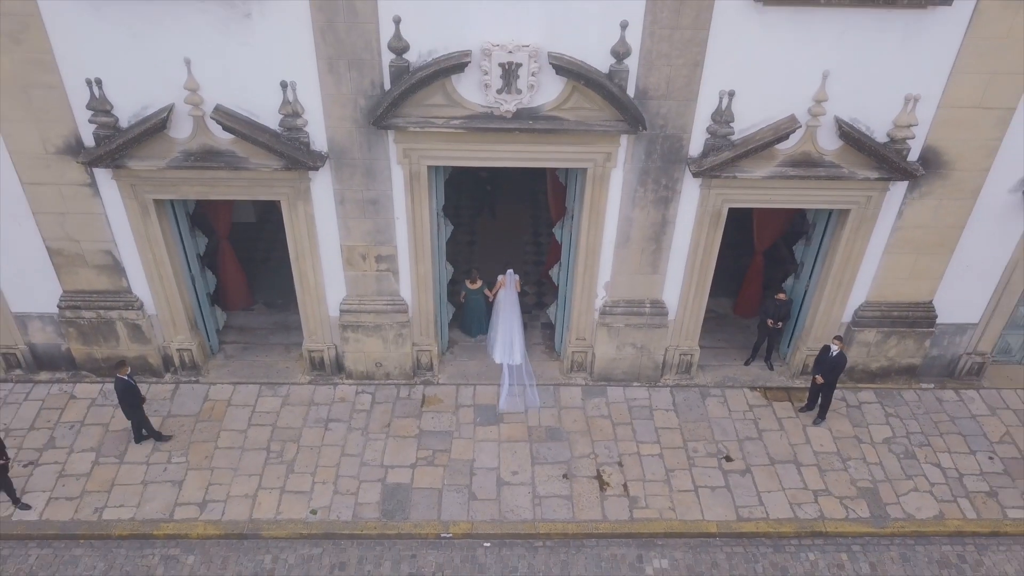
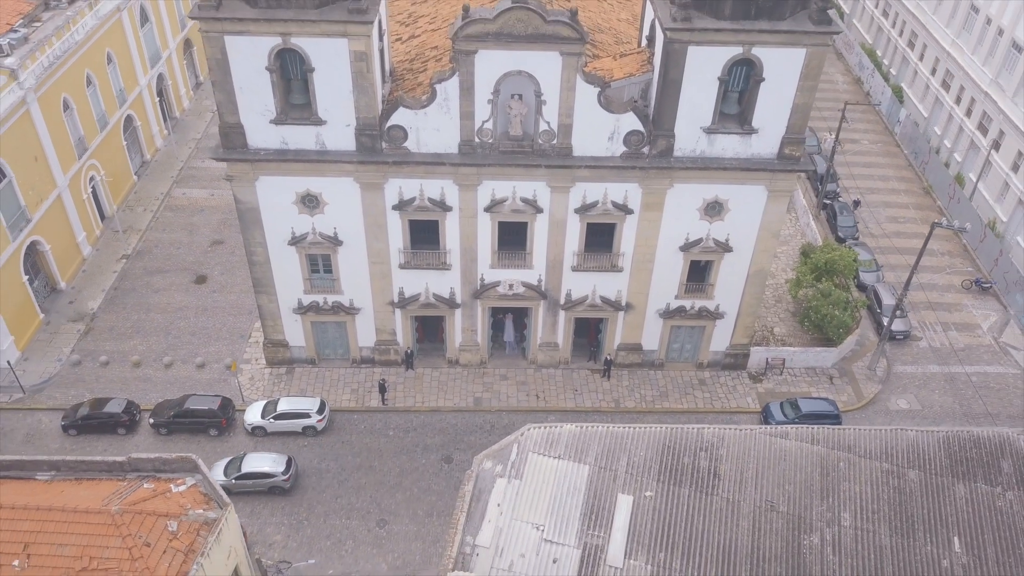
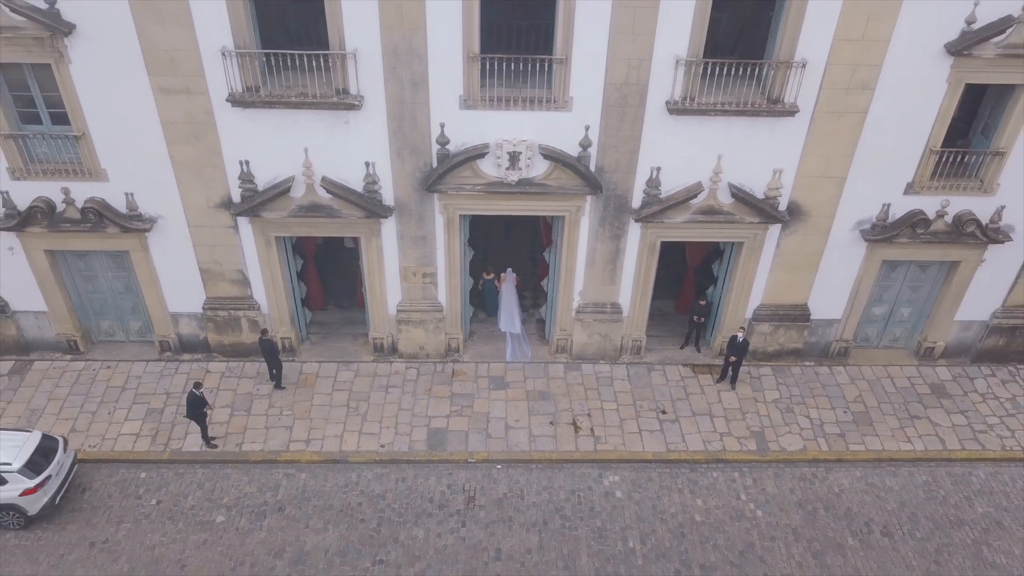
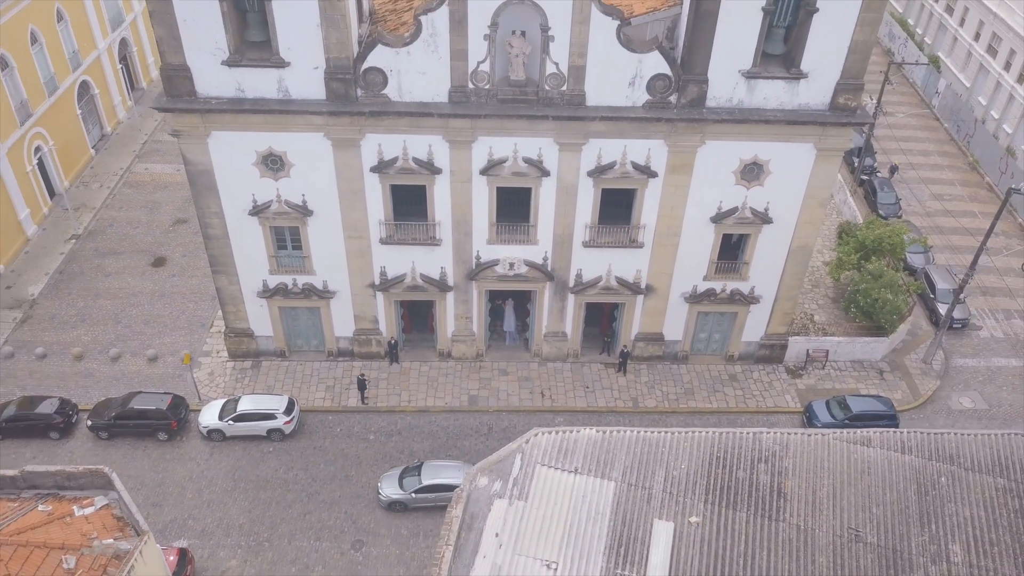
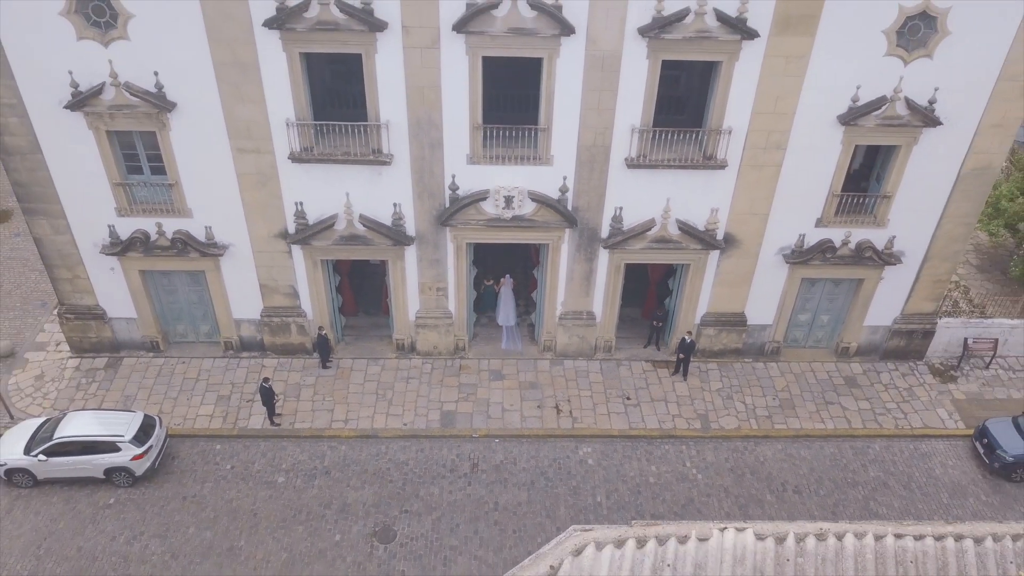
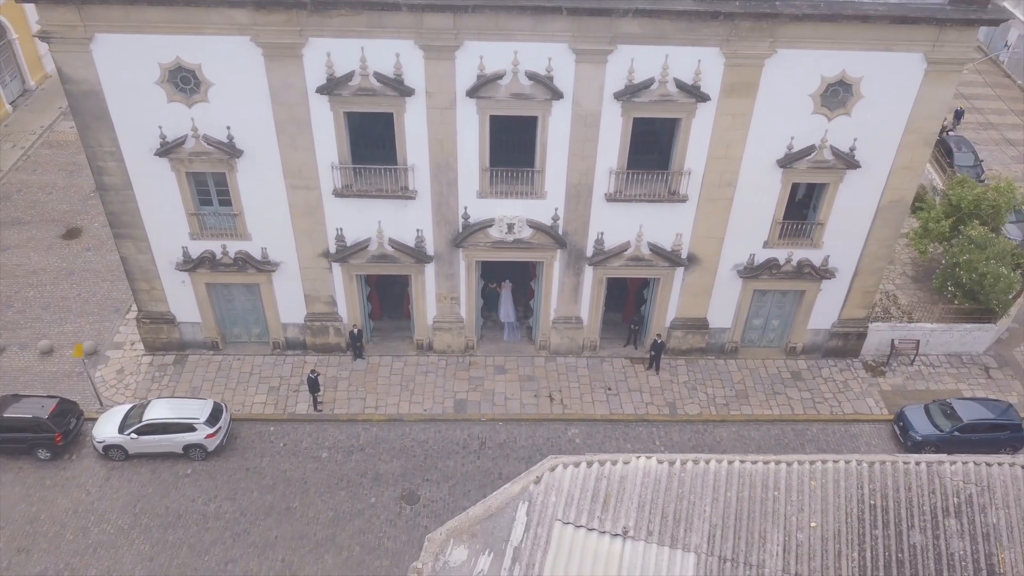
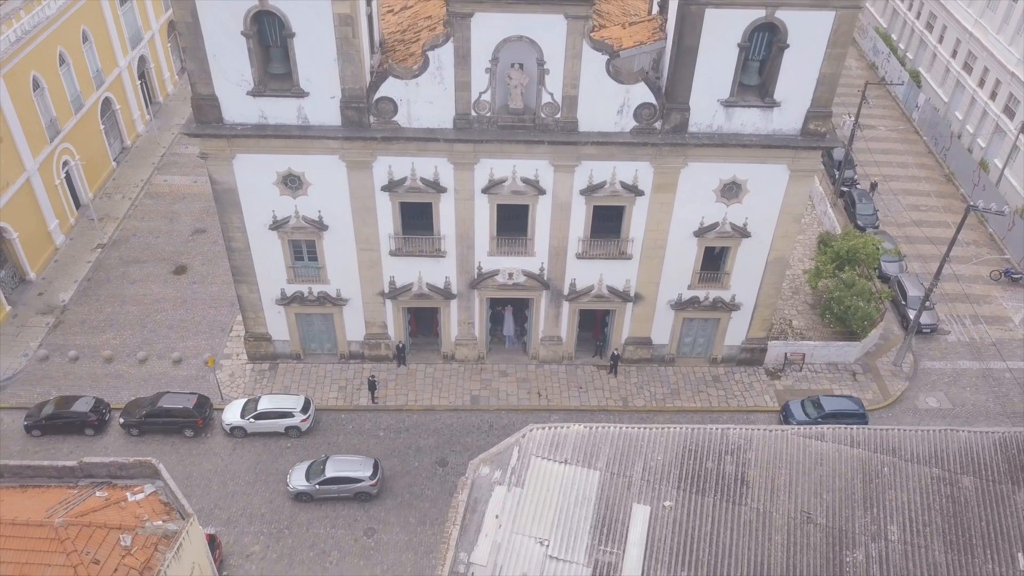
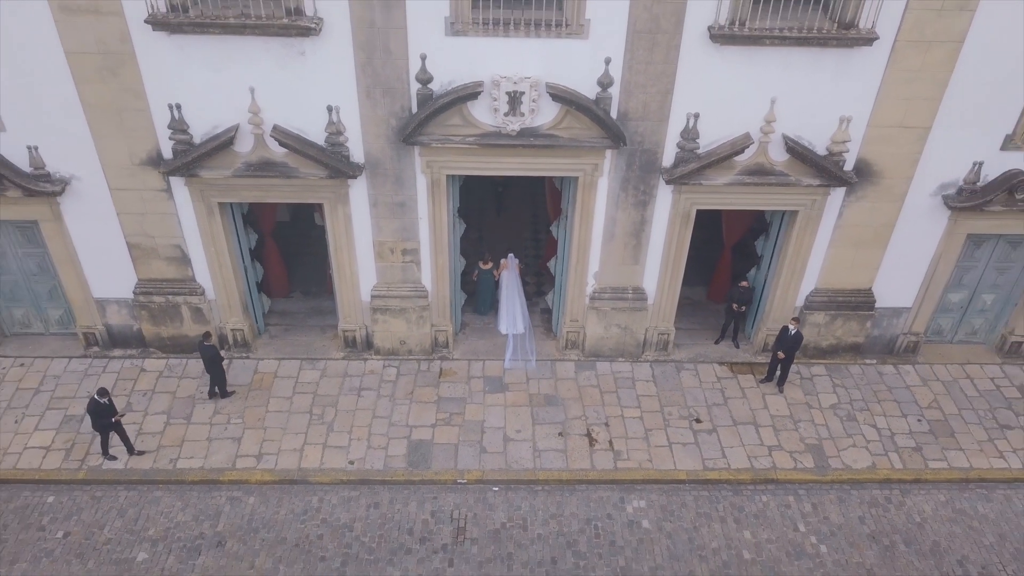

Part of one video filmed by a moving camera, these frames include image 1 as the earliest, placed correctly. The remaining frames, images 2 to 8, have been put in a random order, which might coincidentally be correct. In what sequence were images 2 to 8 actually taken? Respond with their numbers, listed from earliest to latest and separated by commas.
8, 3, 5, 6, 4, 7, 2
